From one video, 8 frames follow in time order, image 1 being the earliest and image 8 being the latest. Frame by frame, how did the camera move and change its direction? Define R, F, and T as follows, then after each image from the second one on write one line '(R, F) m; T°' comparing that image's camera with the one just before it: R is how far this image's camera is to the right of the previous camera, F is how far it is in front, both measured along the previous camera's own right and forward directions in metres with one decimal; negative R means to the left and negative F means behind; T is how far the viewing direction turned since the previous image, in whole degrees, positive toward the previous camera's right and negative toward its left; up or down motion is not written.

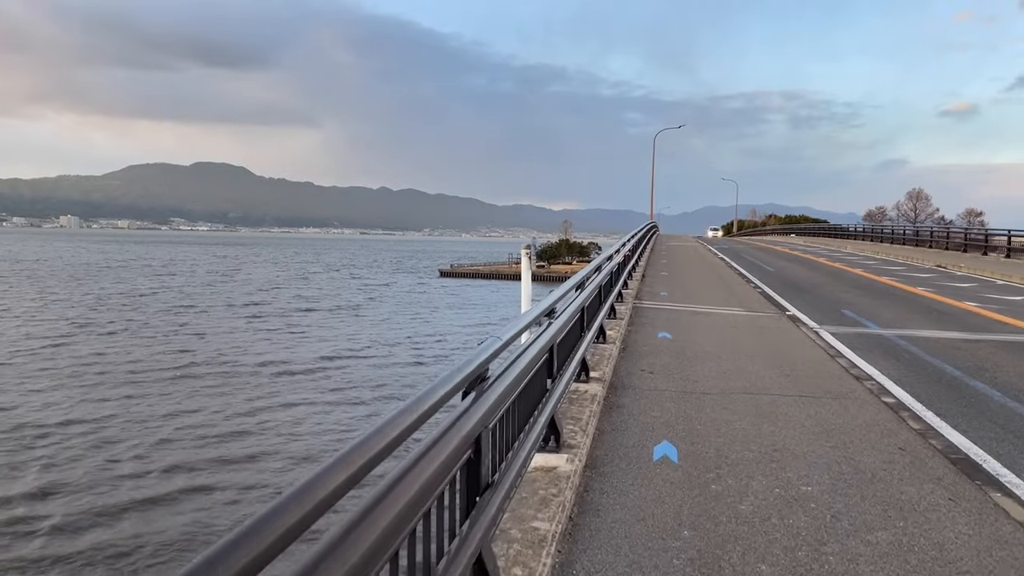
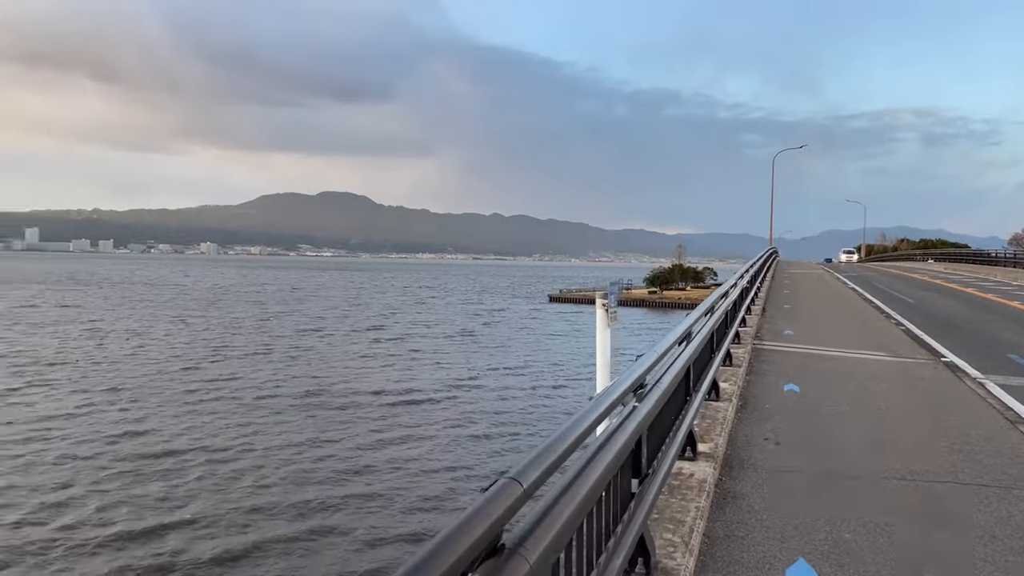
(+0.2, +1.3) m; -8°
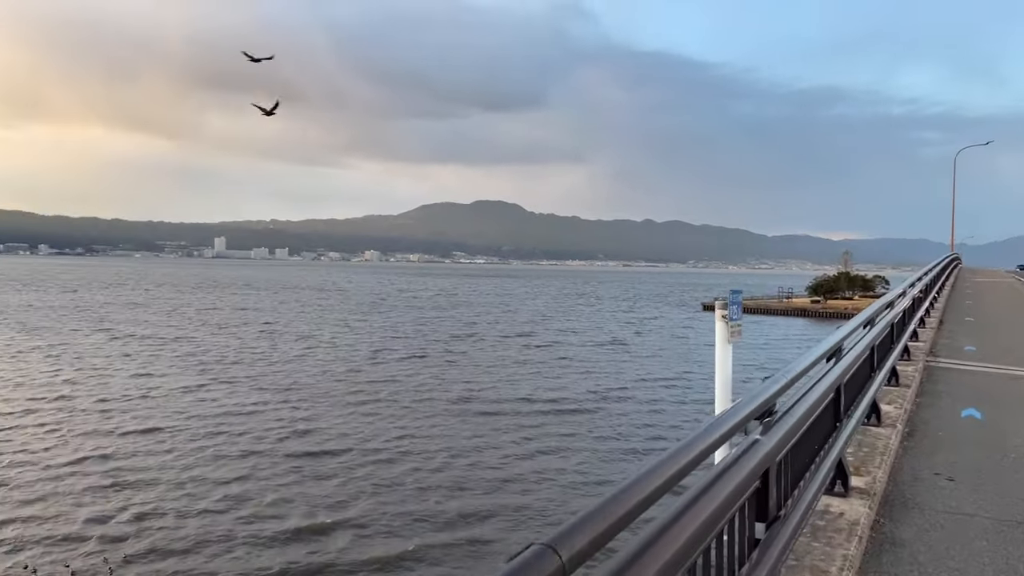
(+0.2, +0.4) m; -11°
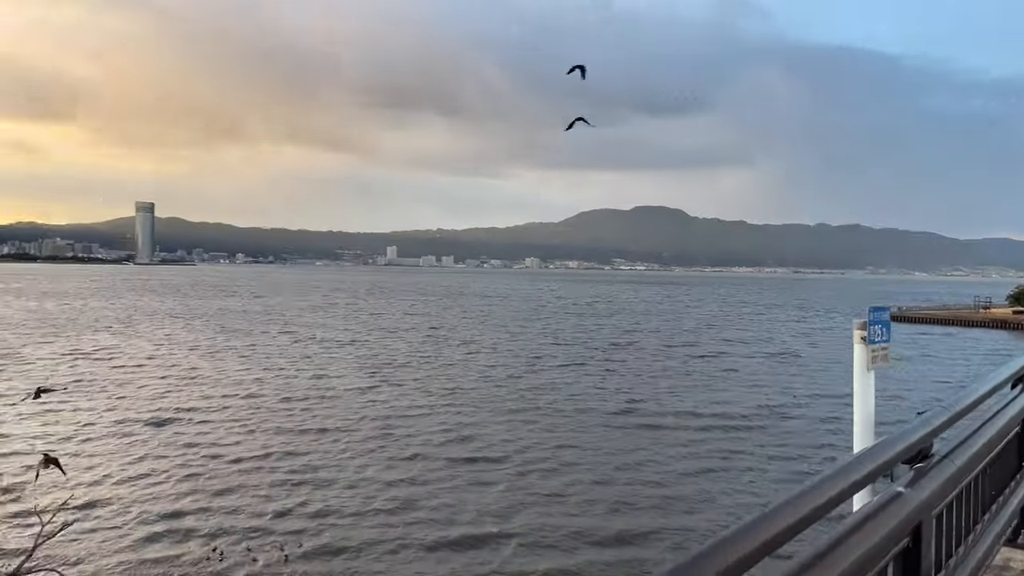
(0.0, +0.1) m; -12°
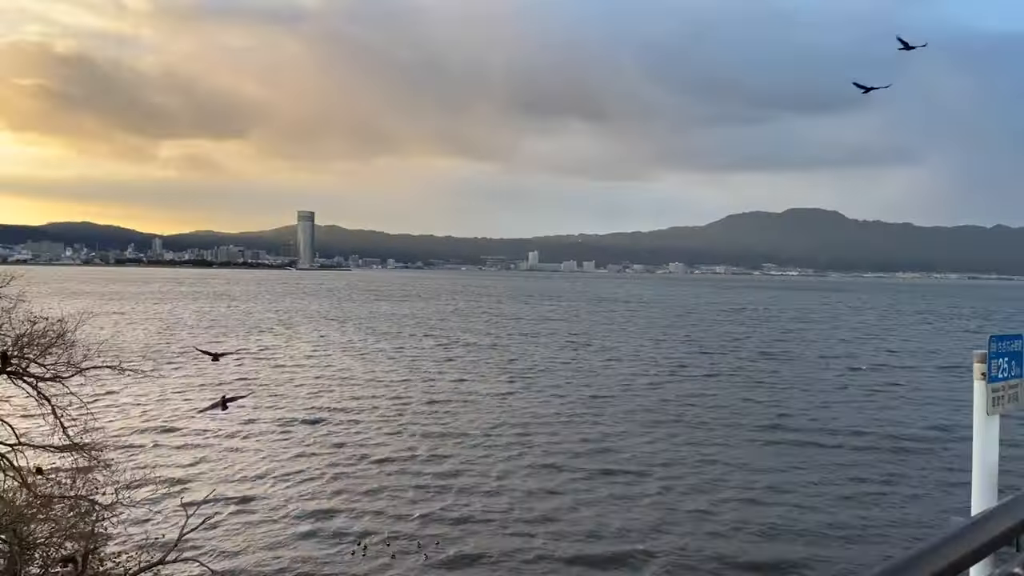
(0.0, +0.5) m; -11°
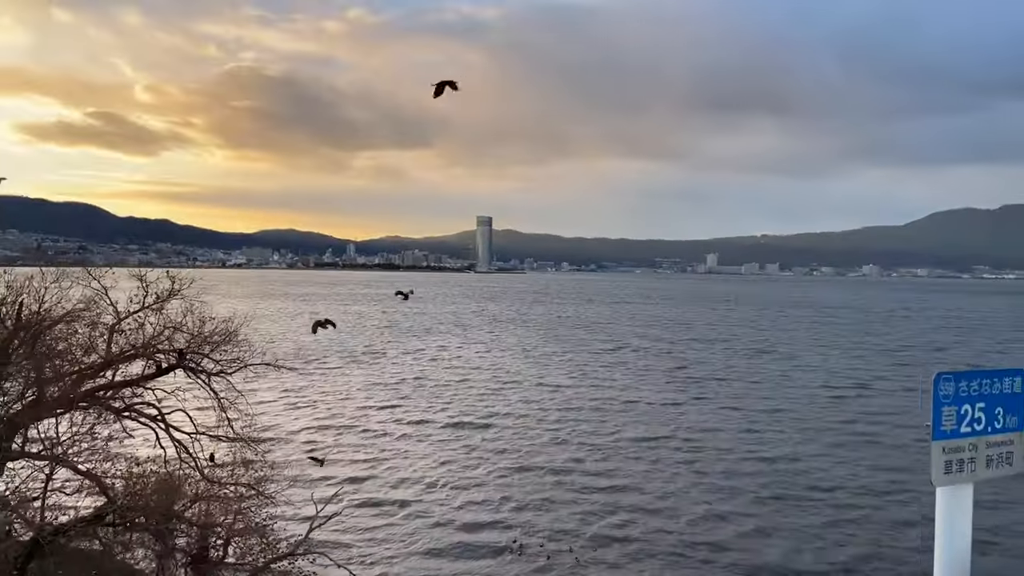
(+0.2, +0.9) m; -13°
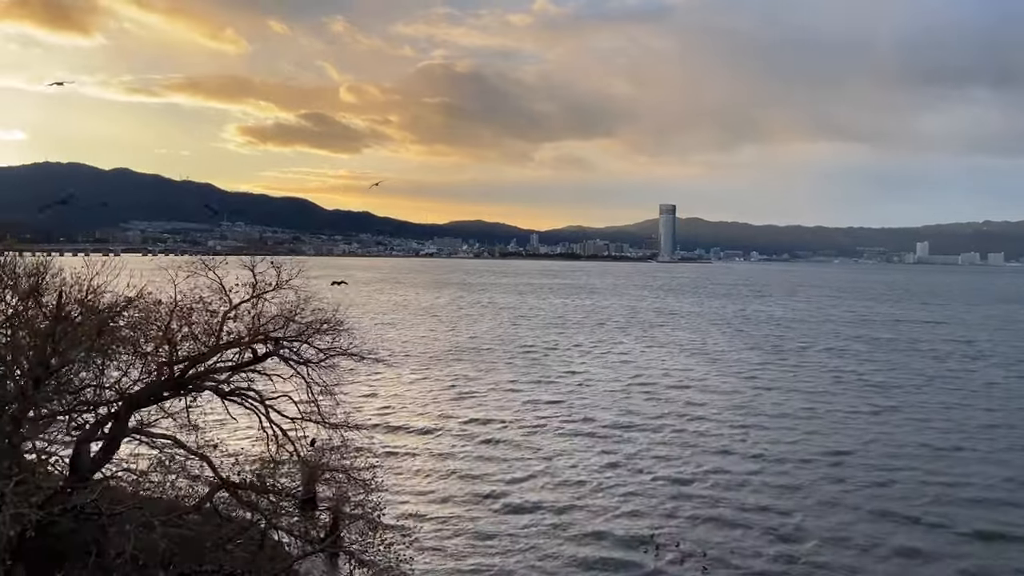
(+0.8, +2.0) m; -14°
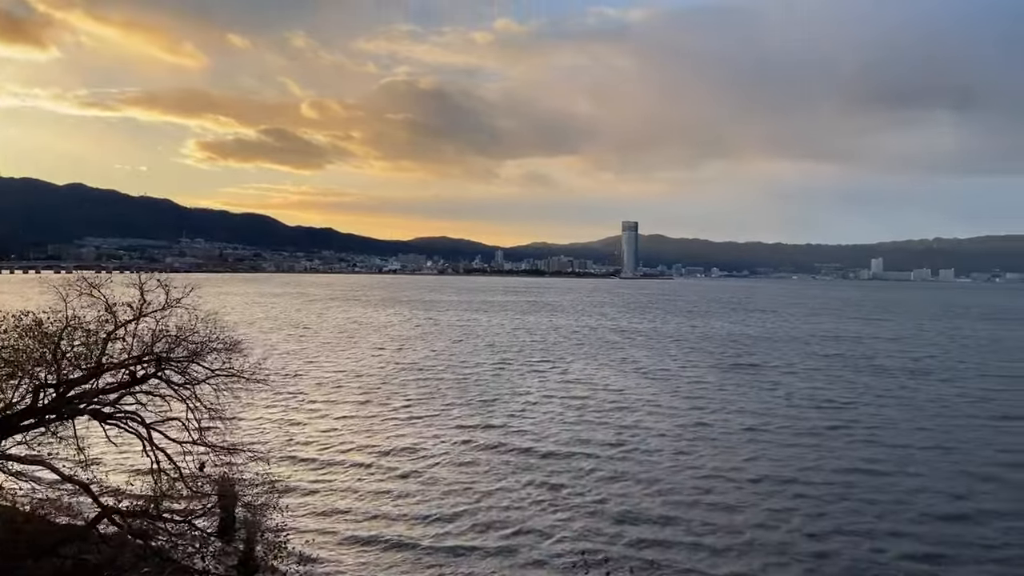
(+0.6, +0.7) m; +3°
